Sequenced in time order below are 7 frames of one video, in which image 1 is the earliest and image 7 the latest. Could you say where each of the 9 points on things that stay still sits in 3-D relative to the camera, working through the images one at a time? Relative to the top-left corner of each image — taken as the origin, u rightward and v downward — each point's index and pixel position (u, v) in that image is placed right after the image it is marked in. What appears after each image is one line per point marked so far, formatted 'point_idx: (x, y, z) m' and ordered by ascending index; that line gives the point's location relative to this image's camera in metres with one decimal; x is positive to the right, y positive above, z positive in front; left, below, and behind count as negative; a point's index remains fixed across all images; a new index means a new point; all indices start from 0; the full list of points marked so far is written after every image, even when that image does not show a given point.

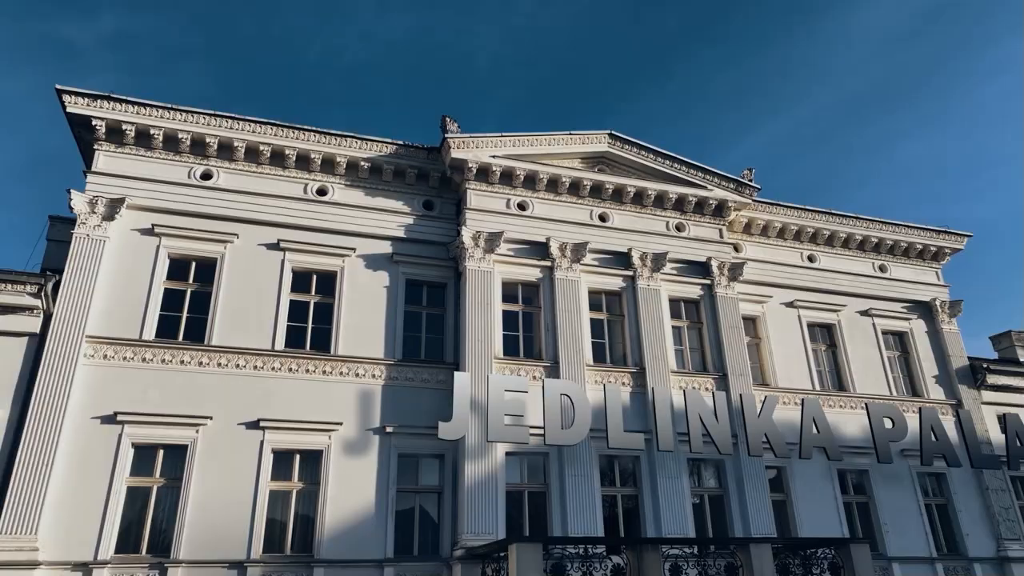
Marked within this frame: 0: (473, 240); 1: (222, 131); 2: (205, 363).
0: (-0.9, +1.1, +18.0) m
1: (-6.5, +3.5, +17.4) m
2: (-6.2, -1.5, +15.8) m
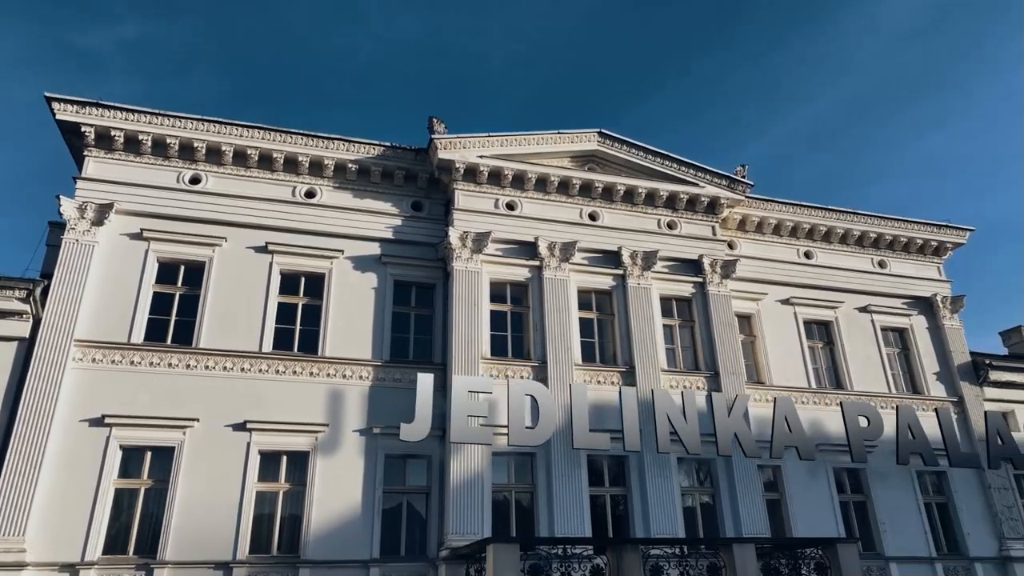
0: (-1.2, +1.1, +18.0) m
1: (-6.8, +3.4, +17.5) m
2: (-6.5, -1.6, +16.0) m
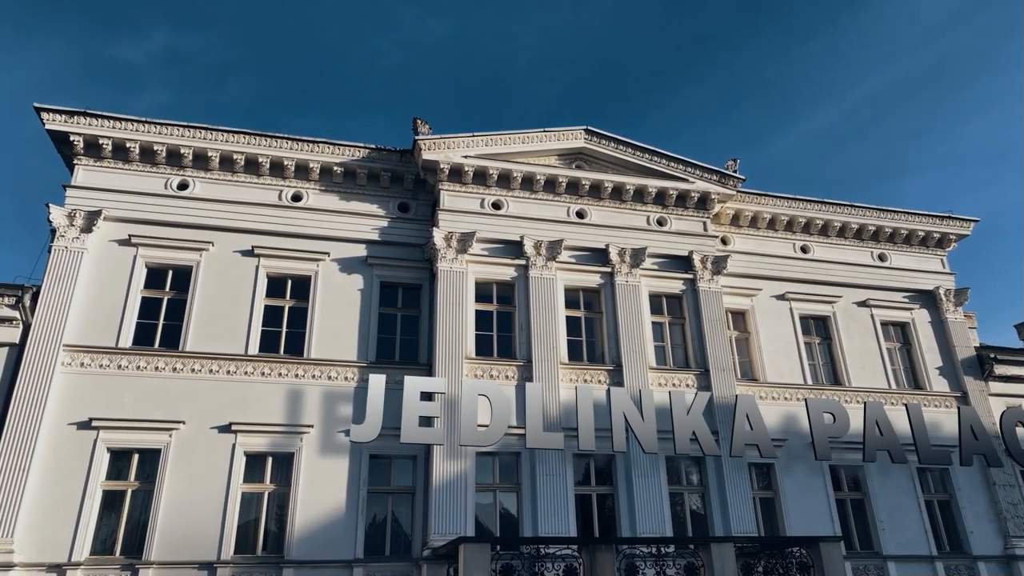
0: (-1.5, +1.1, +18.0) m
1: (-7.2, +3.3, +17.8) m
2: (-6.9, -1.7, +16.2) m
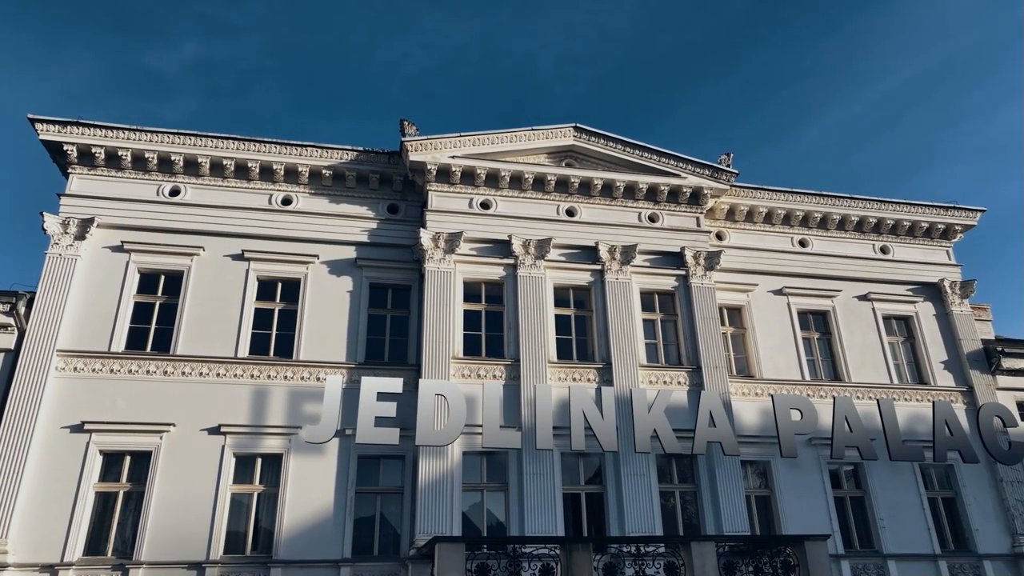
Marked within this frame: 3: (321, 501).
0: (-1.8, +1.1, +18.1) m
1: (-7.5, +3.2, +18.1) m
2: (-7.2, -1.8, +16.5) m
3: (-3.9, -4.4, +16.0) m
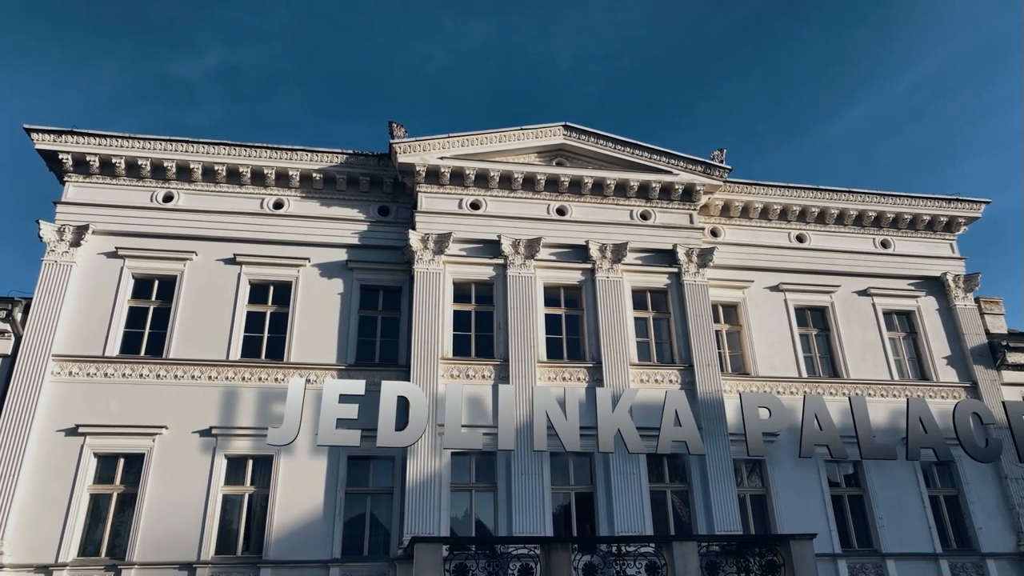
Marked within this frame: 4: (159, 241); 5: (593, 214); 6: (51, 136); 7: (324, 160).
0: (-2.1, +1.1, +18.1) m
1: (-7.8, +3.1, +18.3) m
2: (-7.5, -1.9, +16.8) m
3: (-4.2, -4.4, +16.2) m
4: (-8.2, +1.1, +18.1) m
5: (+2.0, +1.8, +19.4) m
6: (-10.5, +3.5, +17.8) m
7: (-4.5, +3.1, +18.8) m
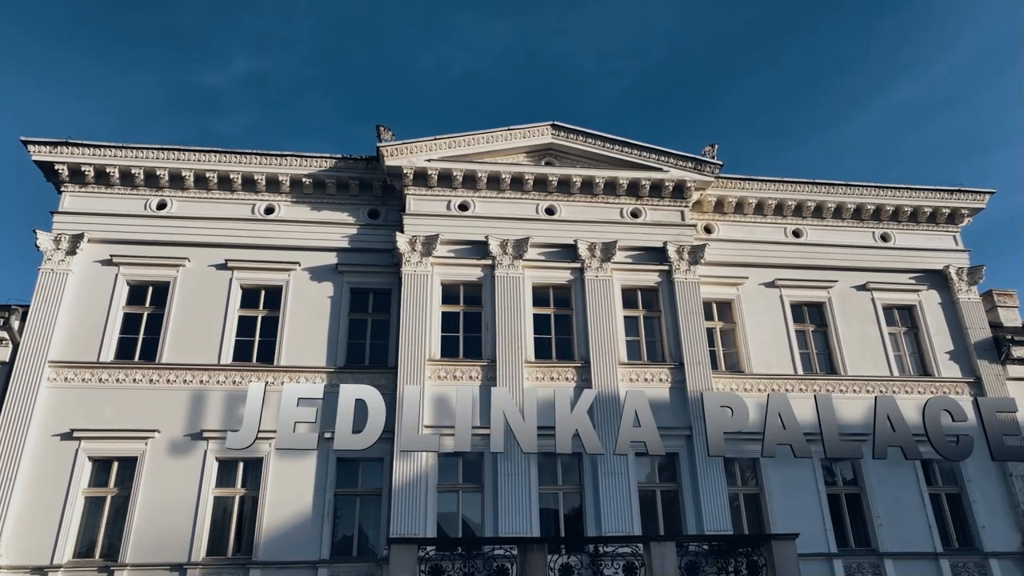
0: (-2.4, +1.0, +18.2) m
1: (-8.1, +3.0, +18.6) m
2: (-7.8, -2.0, +17.1) m
3: (-4.5, -4.5, +16.3) m
4: (-8.4, +0.9, +18.4) m
5: (+1.8, +1.9, +19.4) m
6: (-10.8, +3.3, +18.2) m
7: (-4.8, +3.0, +19.0) m
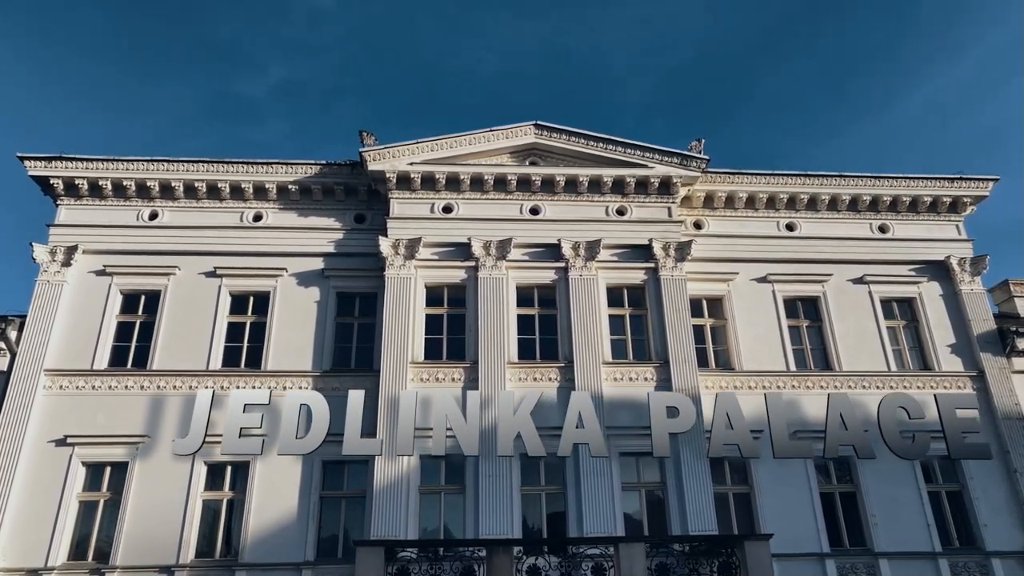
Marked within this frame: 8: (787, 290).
0: (-2.8, +0.9, +18.3) m
1: (-8.5, +2.8, +19.1) m
2: (-8.2, -2.2, +17.5) m
3: (-4.8, -4.6, +16.6) m
4: (-8.8, +0.7, +18.8) m
5: (+1.4, +1.9, +19.3) m
6: (-11.3, +3.0, +18.8) m
7: (-5.2, +2.9, +19.2) m
8: (+6.8, -0.1, +19.4) m
